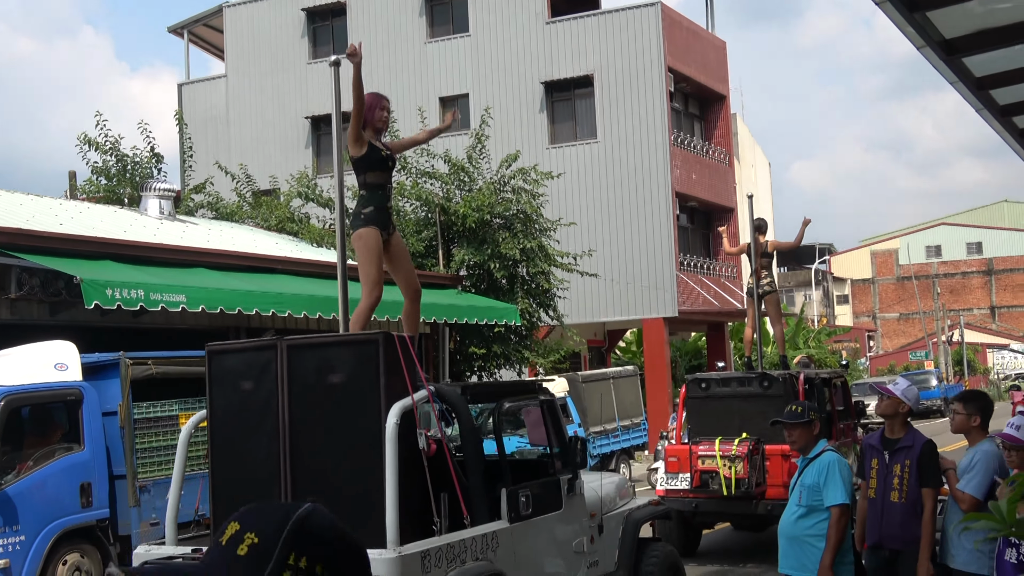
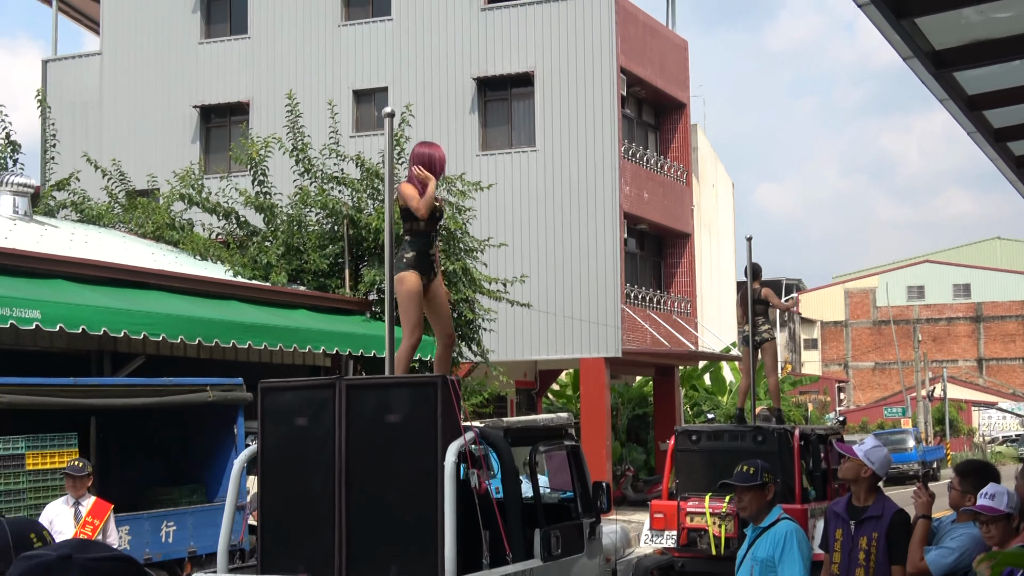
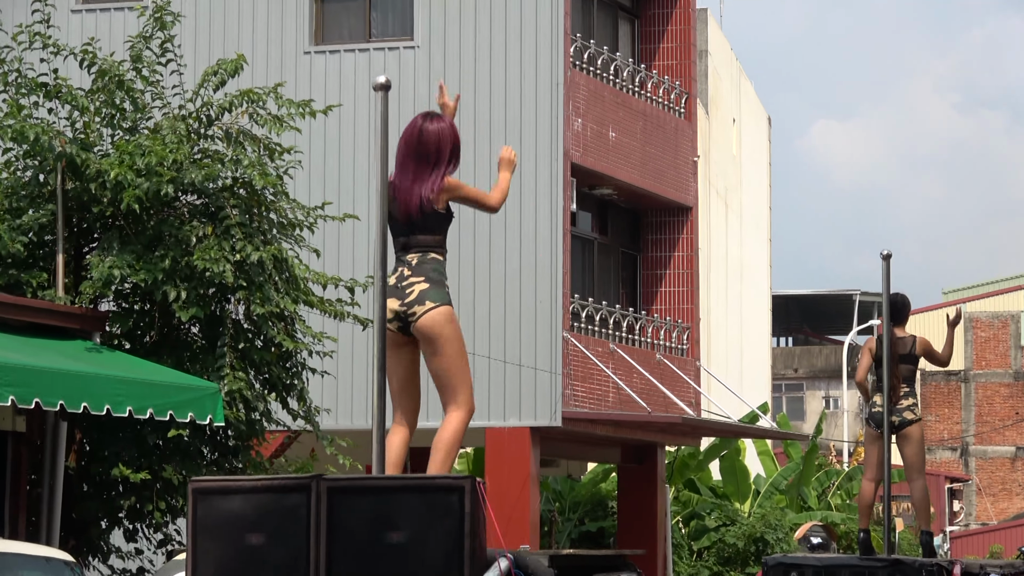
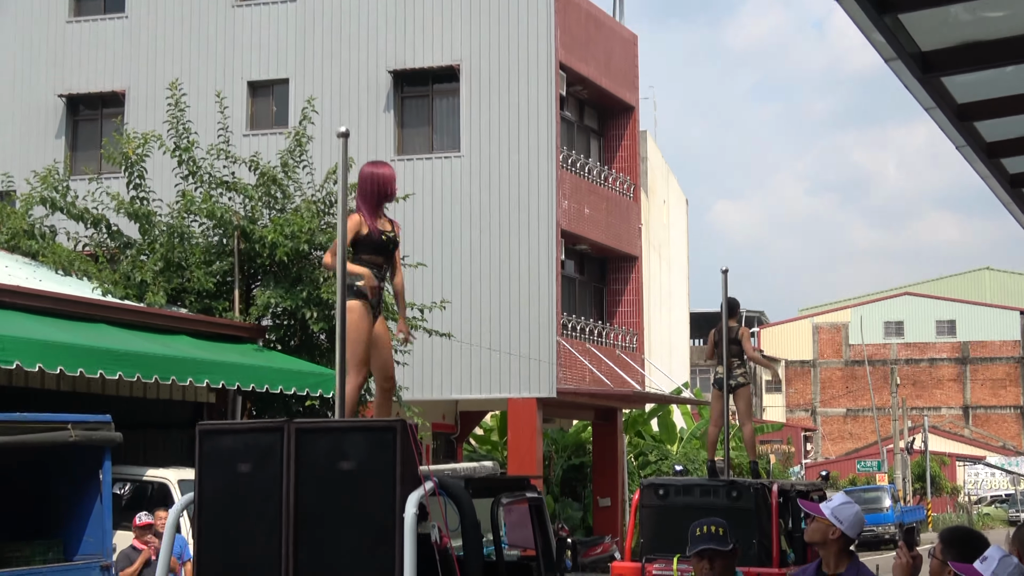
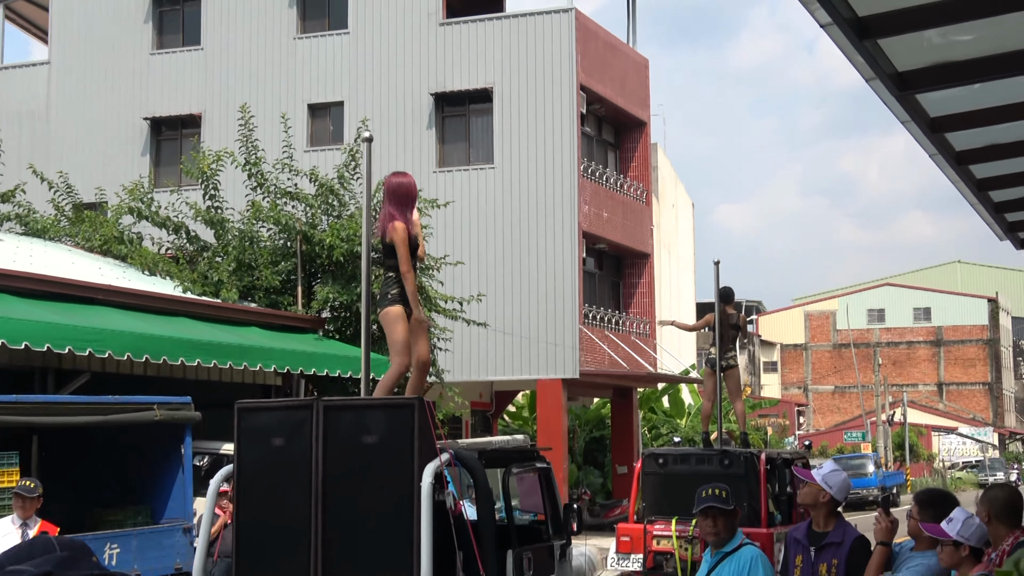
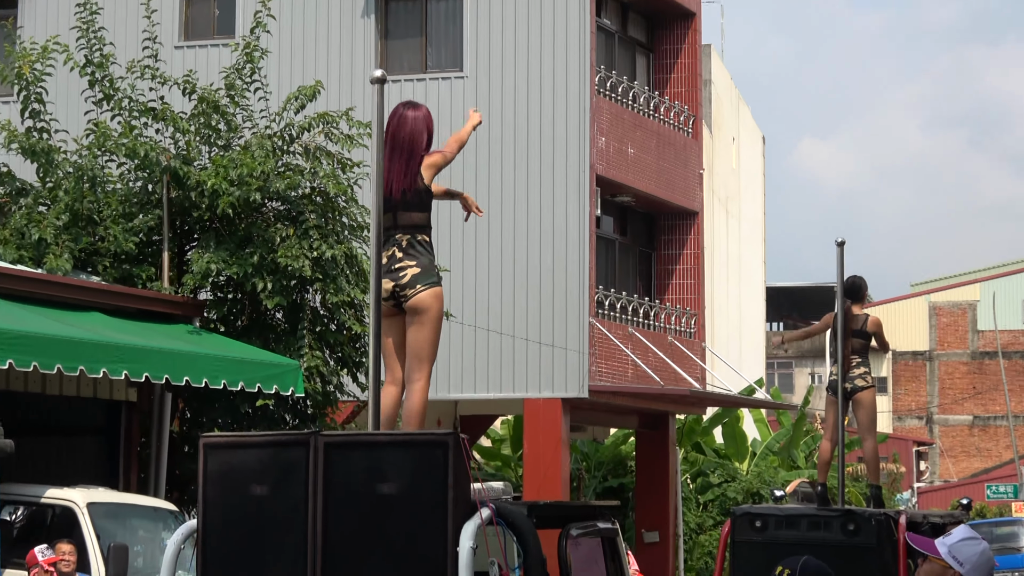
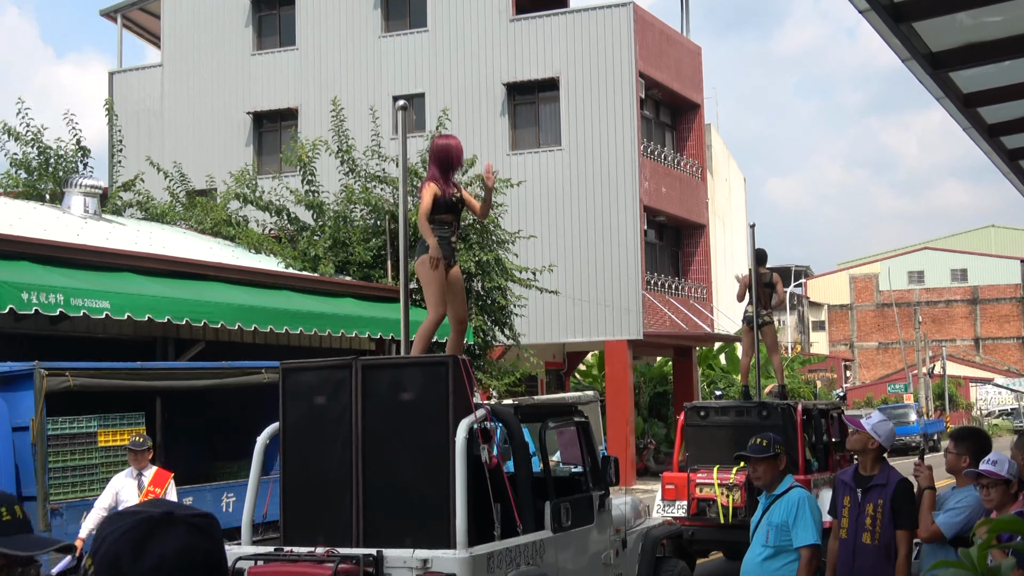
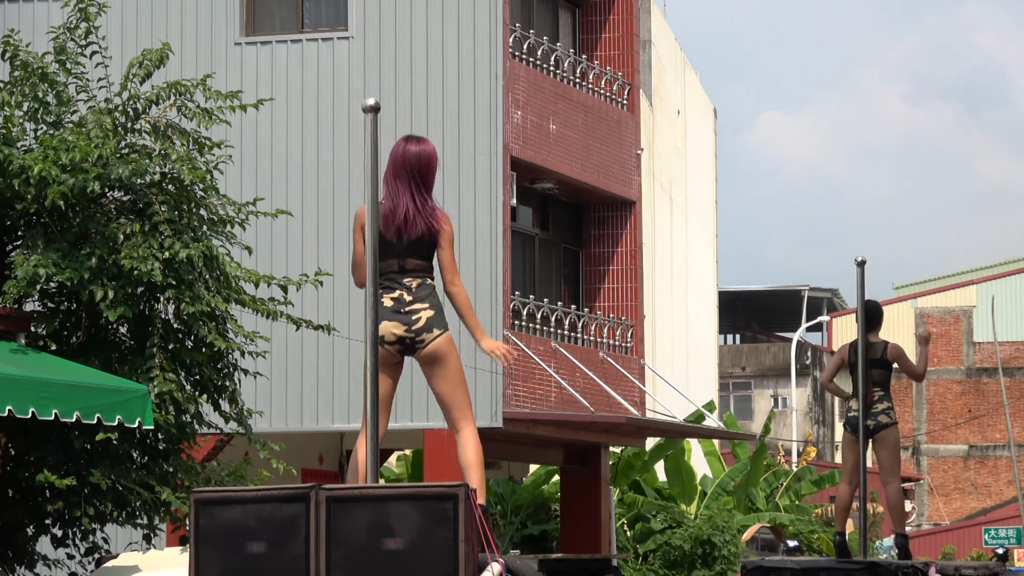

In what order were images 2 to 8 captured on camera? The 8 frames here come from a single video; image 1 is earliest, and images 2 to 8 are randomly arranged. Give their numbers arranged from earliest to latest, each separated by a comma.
7, 2, 5, 4, 6, 3, 8
